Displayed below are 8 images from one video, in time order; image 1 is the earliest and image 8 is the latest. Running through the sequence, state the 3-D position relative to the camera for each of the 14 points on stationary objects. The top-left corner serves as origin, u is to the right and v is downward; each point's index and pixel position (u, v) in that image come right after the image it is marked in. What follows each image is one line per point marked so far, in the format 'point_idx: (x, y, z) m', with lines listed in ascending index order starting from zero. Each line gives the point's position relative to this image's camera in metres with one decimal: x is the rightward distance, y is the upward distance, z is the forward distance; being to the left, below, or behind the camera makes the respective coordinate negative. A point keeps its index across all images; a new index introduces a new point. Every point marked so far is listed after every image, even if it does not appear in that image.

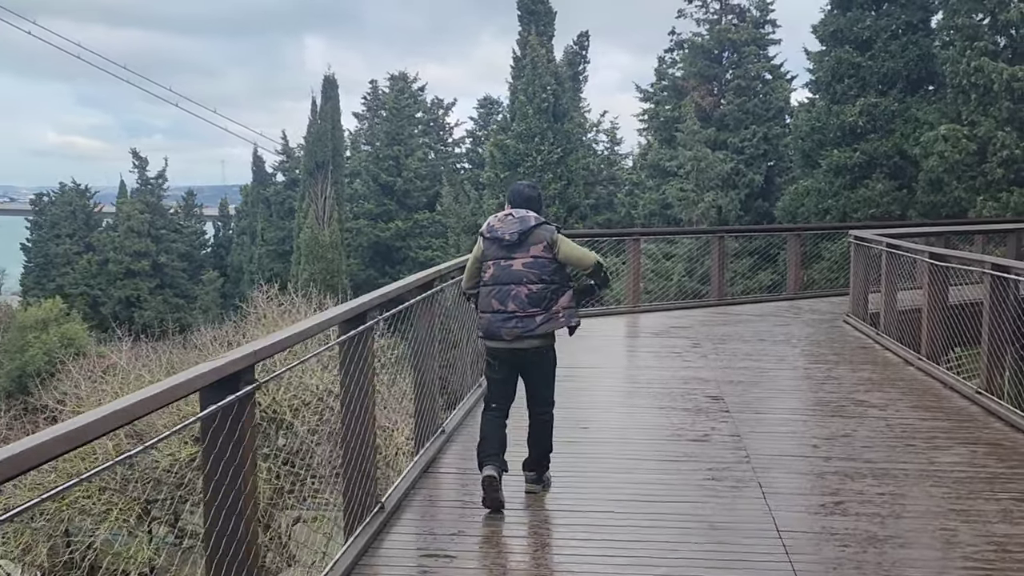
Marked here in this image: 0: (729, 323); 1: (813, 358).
0: (+1.8, -0.3, +8.3) m
1: (+2.0, -0.5, +6.5) m
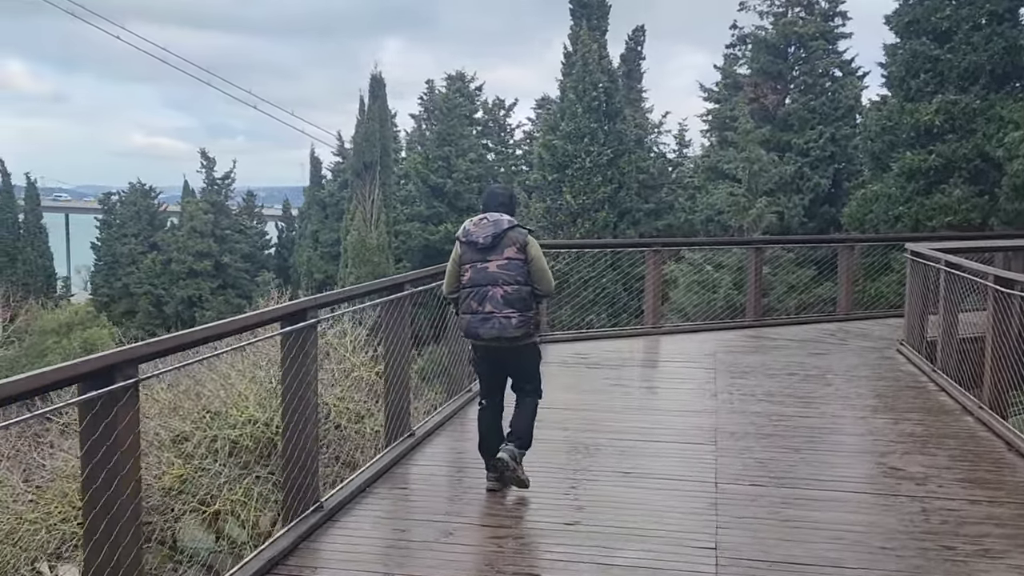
0: (+1.8, -0.5, +7.1) m
1: (+1.8, -0.6, +5.4) m
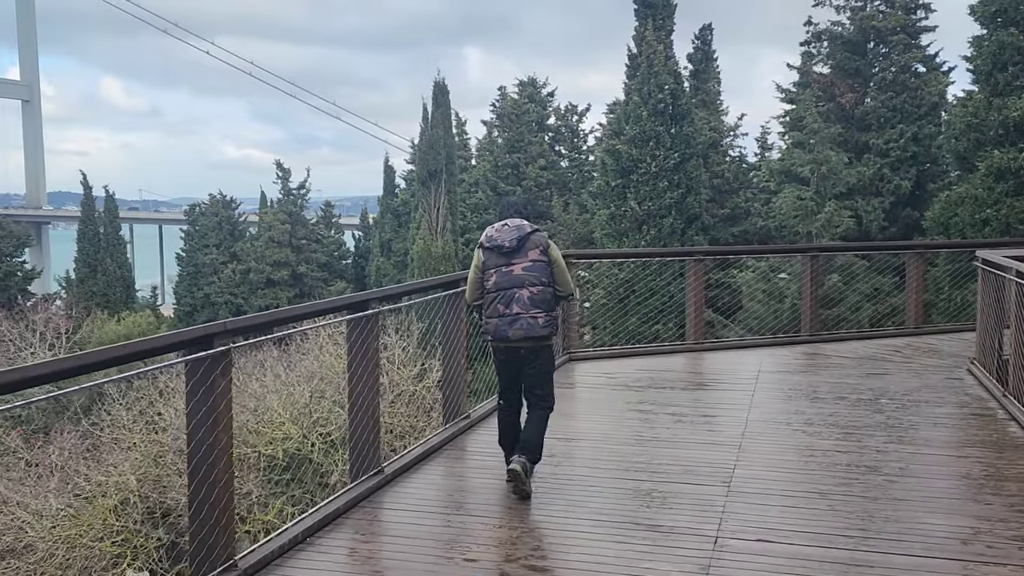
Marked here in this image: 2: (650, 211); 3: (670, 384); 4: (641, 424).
0: (+2.0, -0.5, +6.5) m
1: (+1.8, -0.7, +4.7) m
2: (+2.7, +1.5, +19.8) m
3: (+1.0, -0.6, +6.3) m
4: (+0.7, -0.7, +5.1) m
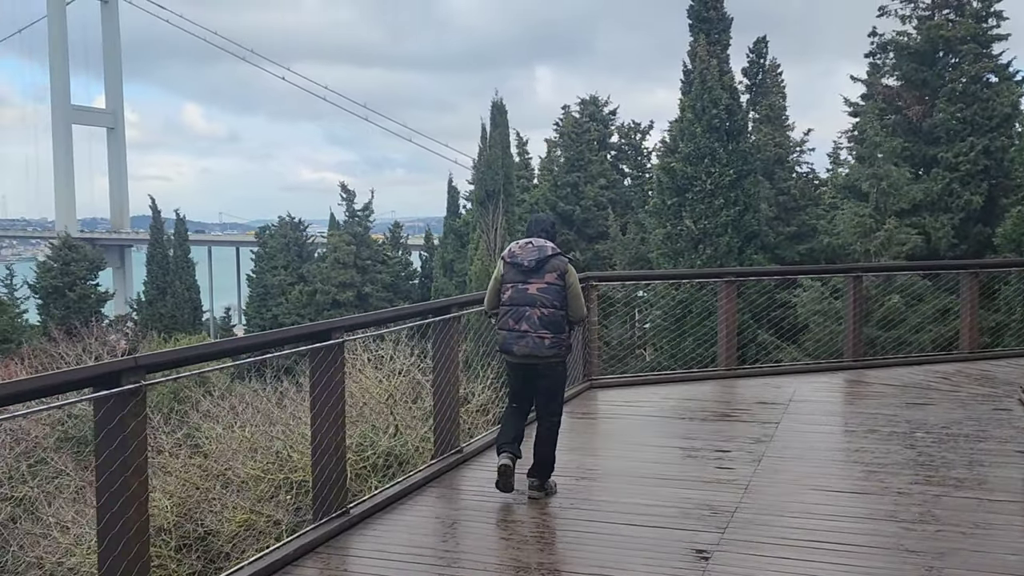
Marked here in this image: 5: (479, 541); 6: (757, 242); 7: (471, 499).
0: (+2.1, -0.7, +6.1) m
1: (+1.8, -0.8, +4.3) m
2: (+3.8, +1.1, +19.4) m
3: (+1.1, -0.7, +5.9) m
4: (+0.7, -0.8, +4.7) m
5: (-0.1, -0.9, +3.7) m
6: (+4.9, +0.9, +19.8) m
7: (-0.2, -0.9, +4.2) m
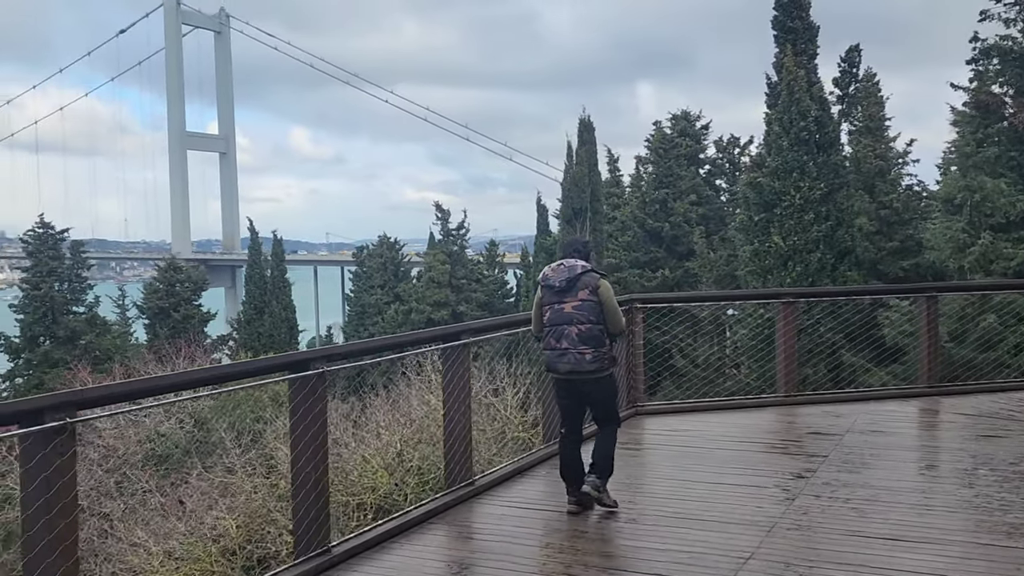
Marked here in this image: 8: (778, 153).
0: (+2.3, -0.8, +5.6) m
1: (+1.8, -0.9, +3.9) m
2: (+5.4, +0.8, +18.7) m
3: (+1.3, -0.9, +5.6) m
4: (+0.8, -0.9, +4.4) m
5: (-0.1, -1.0, +3.5) m
6: (+6.5, +0.6, +19.0) m
7: (-0.1, -1.0, +4.0) m
8: (+5.3, +2.7, +19.6) m
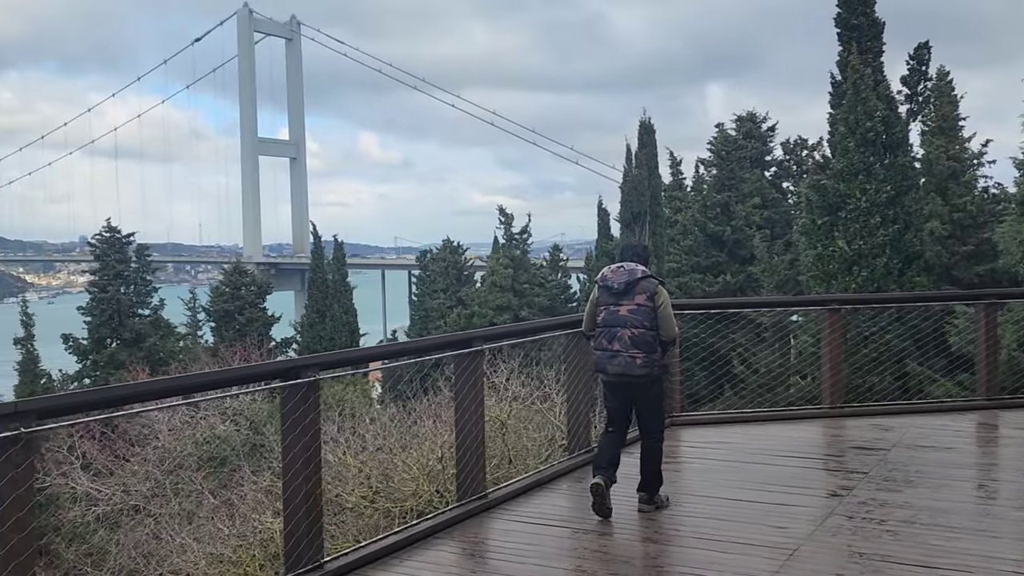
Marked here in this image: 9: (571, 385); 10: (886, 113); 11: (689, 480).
0: (+2.4, -0.8, +5.3) m
1: (+1.9, -0.9, +3.6) m
2: (+6.4, +0.7, +18.1) m
3: (+1.5, -0.9, +5.3) m
4: (+0.8, -1.0, +4.2) m
5: (-0.1, -1.0, +3.3) m
6: (+7.6, +0.5, +18.4) m
7: (-0.1, -1.0, +3.9) m
8: (+6.4, +2.6, +19.0) m
9: (+0.3, -0.5, +5.1) m
10: (+7.1, +3.3, +18.7) m
11: (+0.9, -0.9, +4.9) m
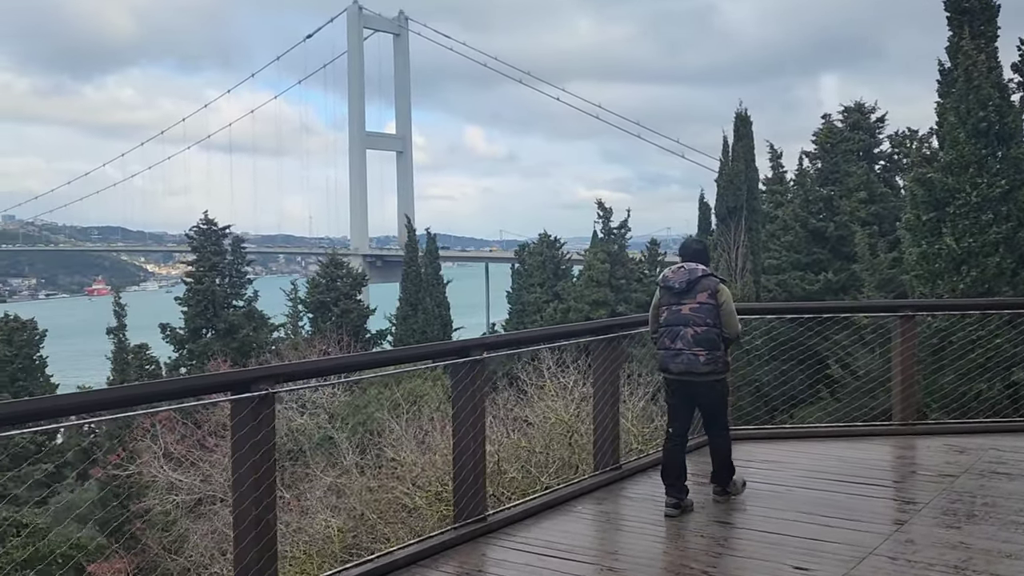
0: (+2.6, -0.9, +4.7) m
1: (+1.8, -1.0, +3.0) m
2: (+7.9, +0.7, +17.0) m
3: (+1.6, -0.9, +4.8) m
4: (+0.8, -1.0, +3.8) m
5: (-0.2, -1.1, +3.0) m
6: (+9.1, +0.4, +17.1) m
7: (-0.1, -1.1, +3.5) m
8: (+8.0, +2.6, +17.9) m
9: (+0.5, -0.5, +4.7) m
10: (+8.7, +3.2, +17.5) m
11: (+1.0, -1.0, +4.5) m
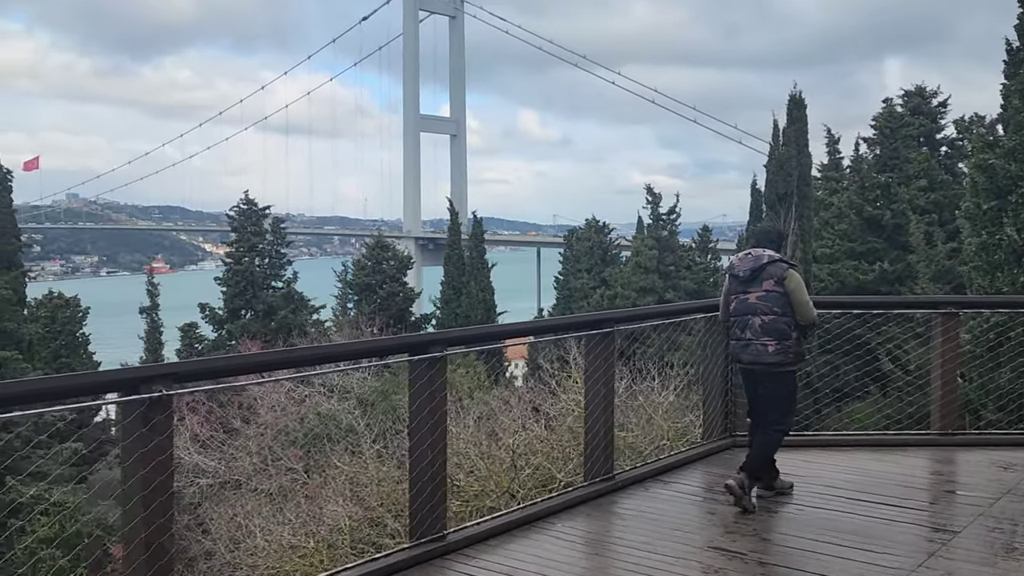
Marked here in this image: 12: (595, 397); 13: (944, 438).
0: (+2.5, -0.9, +4.1) m
1: (+1.7, -1.0, +2.5) m
2: (+8.5, +0.8, +16.1) m
3: (+1.5, -0.9, +4.3) m
4: (+0.7, -1.0, +3.3) m
5: (-0.4, -1.0, +2.6) m
6: (+9.7, +0.5, +16.1) m
7: (-0.2, -1.0, +3.1) m
8: (+8.7, +2.7, +16.9) m
9: (+0.4, -0.4, +4.2) m
10: (+9.4, +3.3, +16.5) m
11: (+0.9, -0.9, +4.0) m
12: (+0.4, -0.5, +4.2) m
13: (+2.4, -0.8, +5.3) m
